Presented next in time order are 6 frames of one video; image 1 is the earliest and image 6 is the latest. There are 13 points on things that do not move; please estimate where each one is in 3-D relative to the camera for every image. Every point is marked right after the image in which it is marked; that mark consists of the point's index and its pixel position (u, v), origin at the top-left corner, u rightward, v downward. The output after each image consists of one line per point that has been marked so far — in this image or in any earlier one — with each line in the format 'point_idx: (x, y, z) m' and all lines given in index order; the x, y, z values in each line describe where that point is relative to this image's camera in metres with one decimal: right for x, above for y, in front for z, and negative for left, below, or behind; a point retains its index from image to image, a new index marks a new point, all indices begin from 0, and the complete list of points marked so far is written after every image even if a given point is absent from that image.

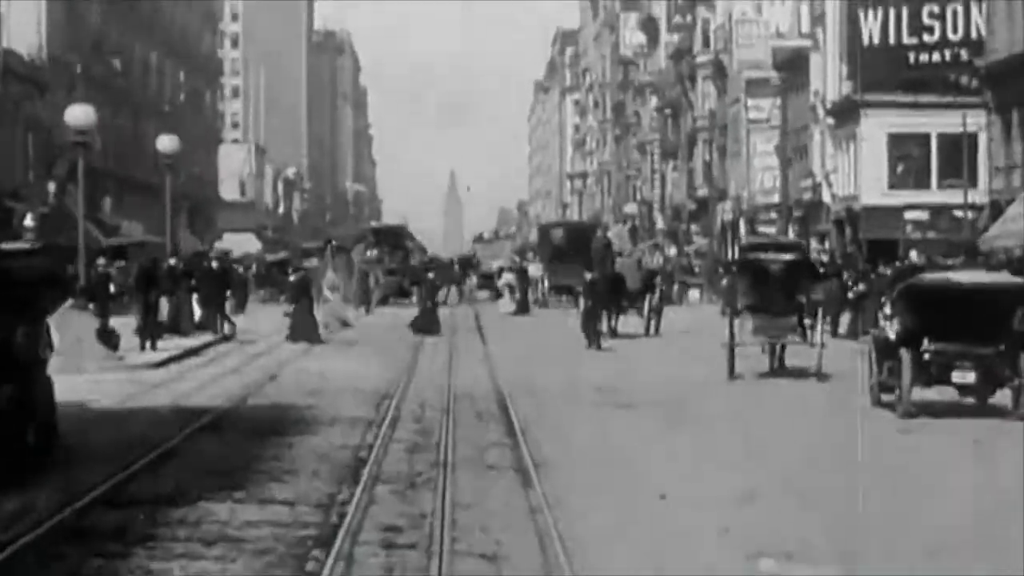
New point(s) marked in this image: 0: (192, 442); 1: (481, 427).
0: (-1.5, -0.7, +15.7) m
1: (-0.2, -0.7, +17.1) m
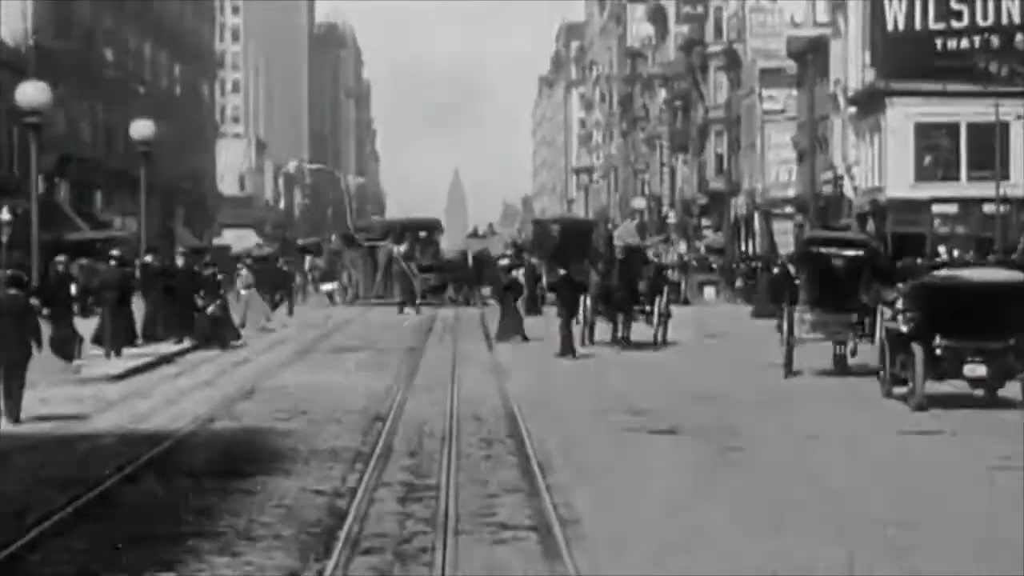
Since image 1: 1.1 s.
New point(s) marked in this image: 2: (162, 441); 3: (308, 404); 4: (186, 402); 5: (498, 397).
0: (-1.4, -0.7, +12.6) m
1: (-0.1, -0.7, +14.0) m
2: (-1.6, -0.7, +15.5) m
3: (-1.1, -0.6, +18.8) m
4: (-1.9, -0.7, +19.5) m
5: (-0.1, -0.6, +19.8) m
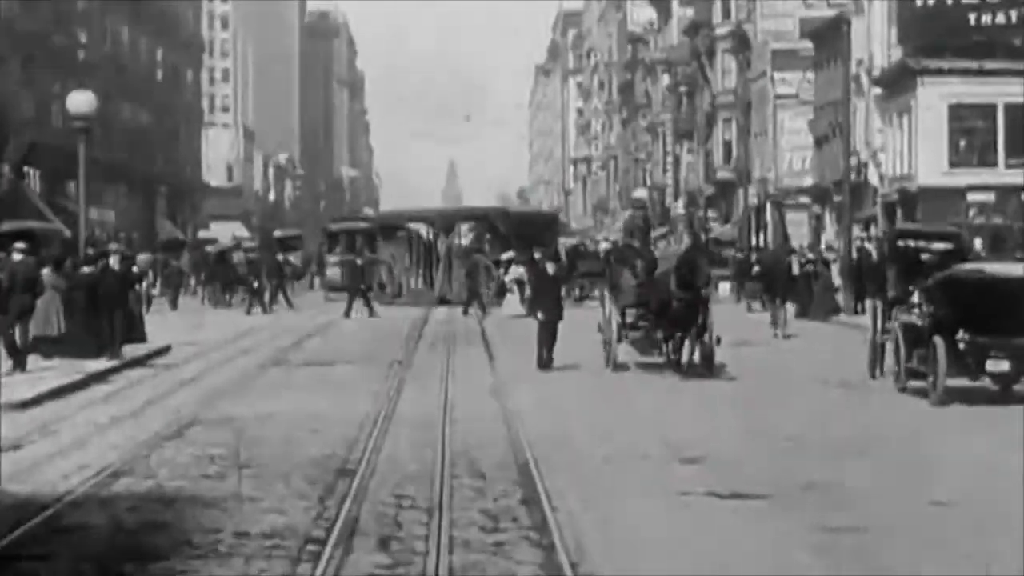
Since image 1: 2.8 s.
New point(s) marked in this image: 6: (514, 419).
0: (-1.4, -0.8, +8.1) m
1: (0.0, -0.8, +9.5) m
2: (-1.6, -0.7, +11.0) m
3: (-1.1, -0.7, +14.3) m
4: (-1.8, -0.7, +14.9) m
5: (0.0, -0.7, +15.3) m
6: (0.0, -0.6, +16.8) m
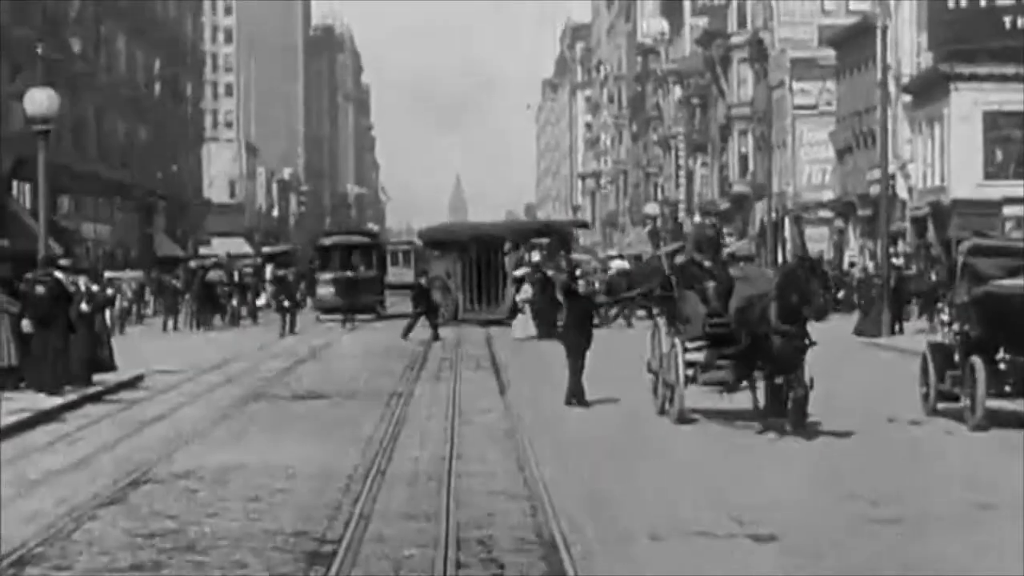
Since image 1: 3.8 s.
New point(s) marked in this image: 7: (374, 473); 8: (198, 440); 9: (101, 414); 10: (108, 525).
0: (-1.3, -0.8, +5.1) m
1: (0.0, -0.8, +6.6) m
2: (-1.5, -0.8, +8.1) m
3: (-1.0, -0.8, +11.4) m
4: (-1.7, -0.8, +12.0) m
5: (0.0, -0.8, +12.4) m
6: (+0.1, -0.8, +13.9) m
7: (-0.6, -0.8, +14.3) m
8: (-1.6, -0.7, +16.8) m
9: (-2.4, -0.7, +19.6) m
10: (-1.3, -0.8, +11.2) m
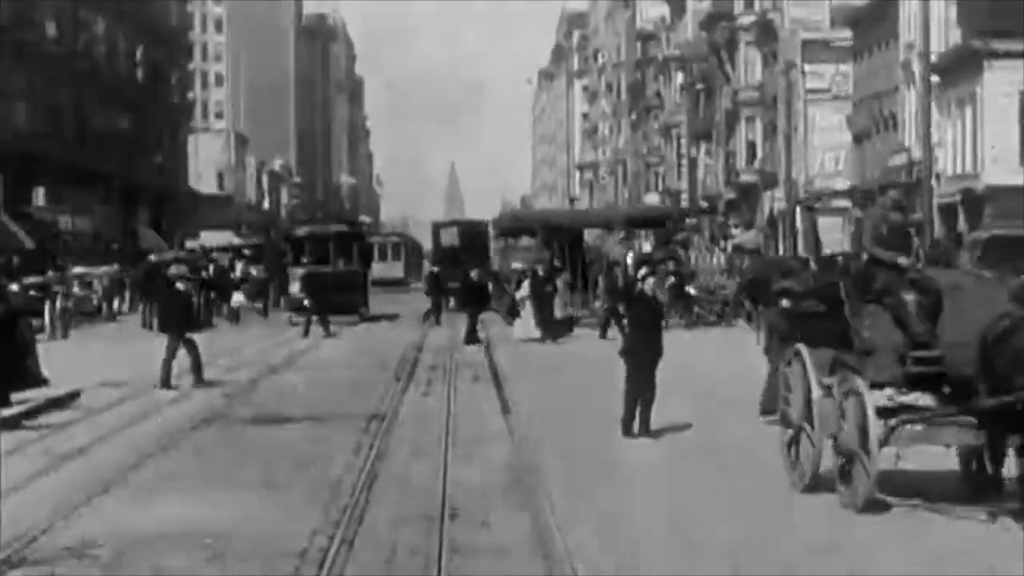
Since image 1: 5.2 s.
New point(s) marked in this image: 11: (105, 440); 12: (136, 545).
0: (-1.2, -0.9, +1.4) m
1: (+0.1, -0.9, +2.8) m
2: (-1.4, -0.9, +4.4) m
3: (-1.0, -0.8, +7.6) m
4: (-1.7, -0.8, +8.3) m
5: (+0.1, -0.8, +8.7) m
6: (+0.1, -0.8, +10.2) m
7: (-0.5, -0.8, +10.5) m
8: (-1.5, -0.7, +13.1) m
9: (-2.3, -0.7, +15.9) m
10: (-1.3, -0.8, +7.5) m
11: (-2.0, -0.7, +16.4) m
12: (-1.2, -0.8, +10.7) m
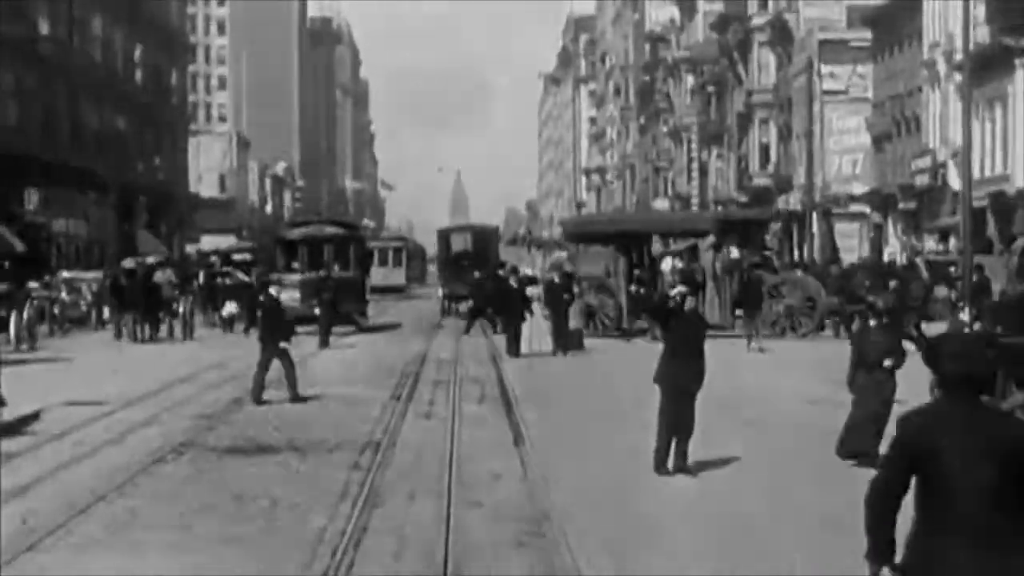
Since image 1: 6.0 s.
0: (-1.2, -0.9, -0.8) m
1: (+0.1, -0.9, +0.7) m
2: (-1.4, -0.9, +2.2) m
3: (-0.9, -0.8, +5.5) m
4: (-1.6, -0.8, +6.1) m
5: (+0.1, -0.8, +6.5) m
6: (+0.2, -0.8, +8.0) m
7: (-0.5, -0.8, +8.4) m
8: (-1.5, -0.8, +10.9) m
9: (-2.3, -0.8, +13.7) m
10: (-1.3, -0.8, +5.3) m
11: (-1.9, -0.8, +14.2) m
12: (-1.1, -0.8, +8.6) m
